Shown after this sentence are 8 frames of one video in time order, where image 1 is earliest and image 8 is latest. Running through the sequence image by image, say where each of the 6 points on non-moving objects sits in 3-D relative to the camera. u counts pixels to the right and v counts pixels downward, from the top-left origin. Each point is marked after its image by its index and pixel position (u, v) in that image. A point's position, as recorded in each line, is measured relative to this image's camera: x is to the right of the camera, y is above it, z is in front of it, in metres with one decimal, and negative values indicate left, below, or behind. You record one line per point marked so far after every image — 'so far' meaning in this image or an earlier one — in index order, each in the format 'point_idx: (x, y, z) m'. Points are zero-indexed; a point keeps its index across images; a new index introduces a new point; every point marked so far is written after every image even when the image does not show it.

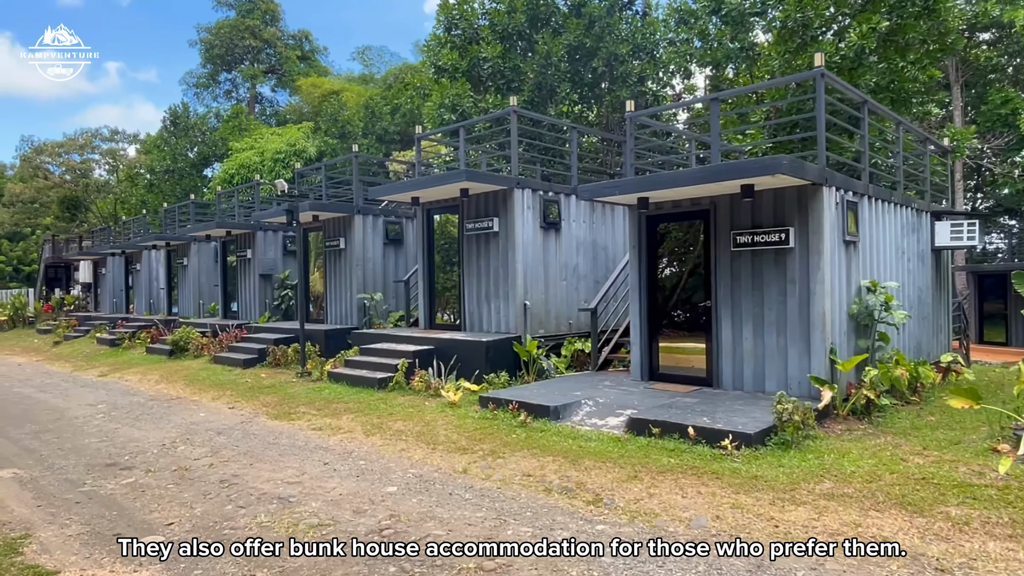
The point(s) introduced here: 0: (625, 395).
0: (+1.3, -1.2, +7.3) m
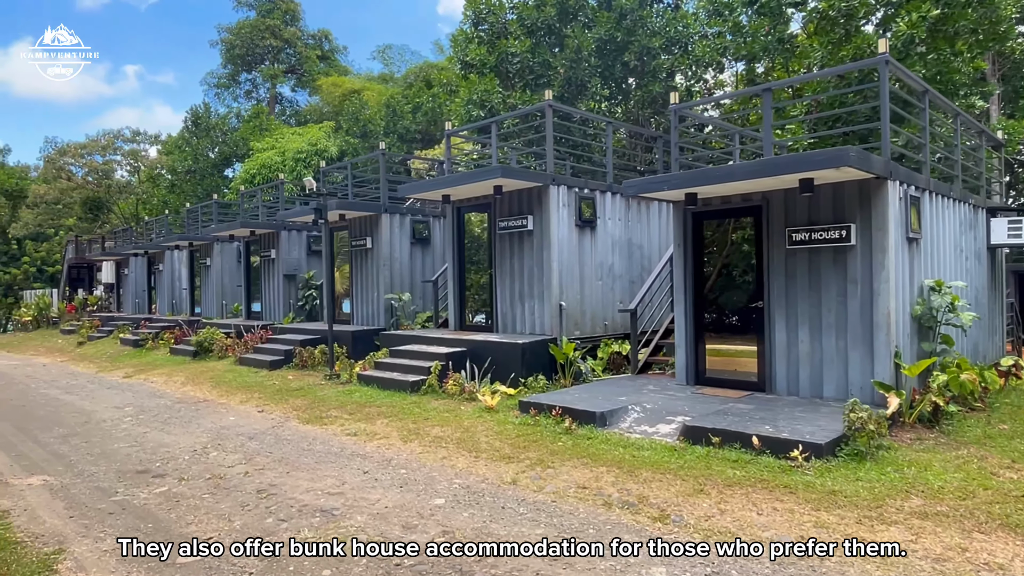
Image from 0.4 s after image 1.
0: (+1.7, -1.2, +7.0) m
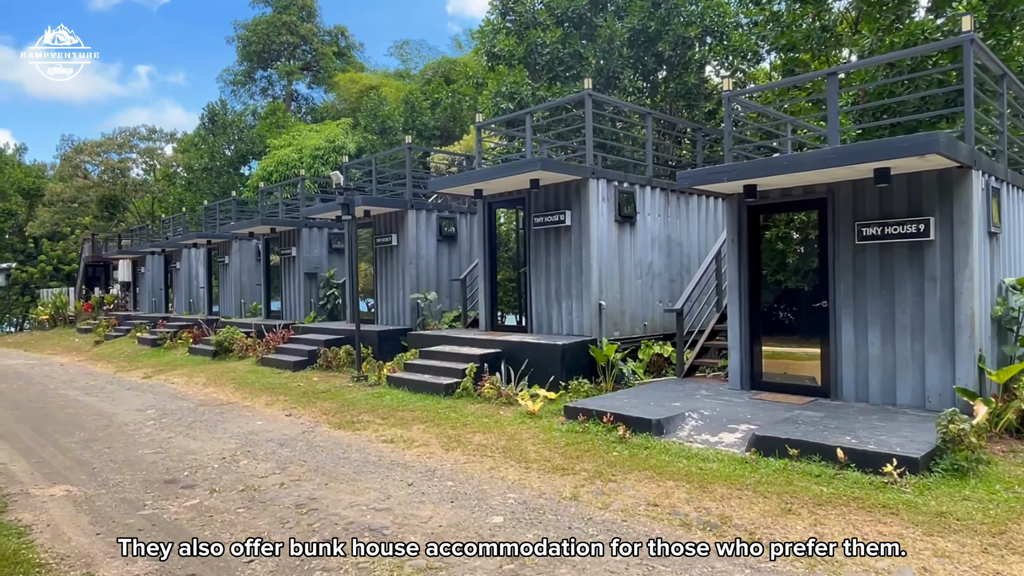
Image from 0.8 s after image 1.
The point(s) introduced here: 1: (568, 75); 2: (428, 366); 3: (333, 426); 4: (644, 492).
0: (+2.2, -1.2, +6.5) m
1: (+1.1, +4.2, +12.9) m
2: (-1.2, -1.1, +9.1) m
3: (-2.1, -1.6, +7.6) m
4: (+1.0, -1.5, +4.8) m
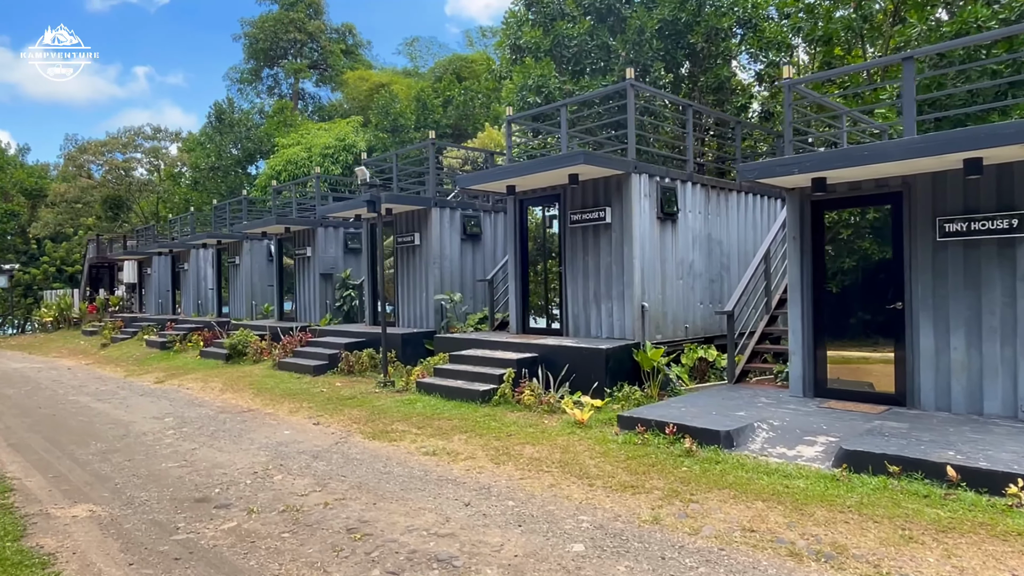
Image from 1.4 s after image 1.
0: (+2.7, -1.2, +6.1) m
1: (+1.6, +4.2, +12.4) m
2: (-0.7, -1.1, +8.6) m
3: (-1.6, -1.6, +7.1) m
4: (+1.4, -1.5, +4.3) m
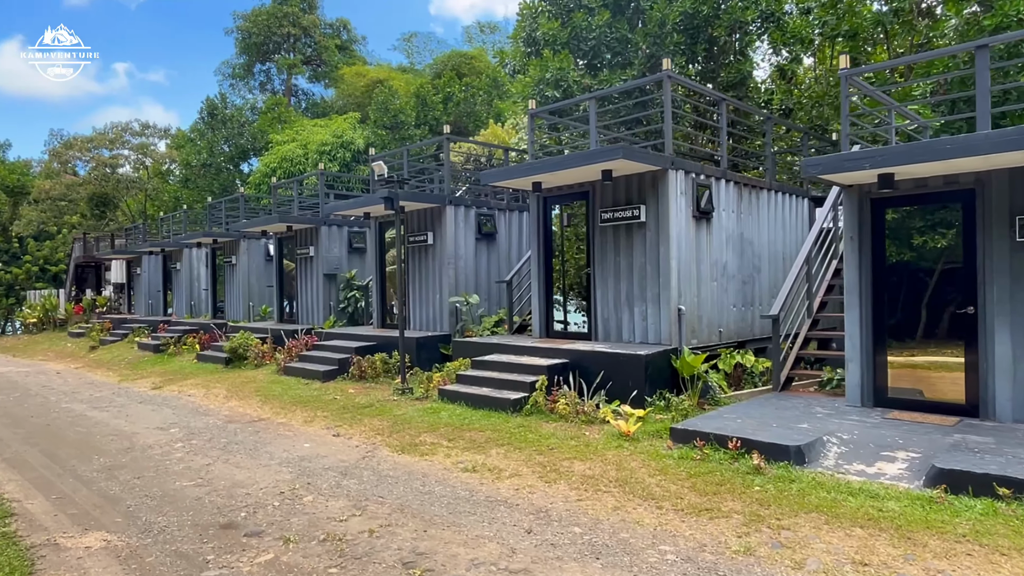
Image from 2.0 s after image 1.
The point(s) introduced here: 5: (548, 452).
0: (+3.1, -1.2, +5.7) m
1: (+1.9, +4.2, +12.0) m
2: (-0.3, -1.1, +8.1) m
3: (-1.2, -1.6, +6.6) m
4: (+1.9, -1.5, +3.9) m
5: (+0.3, -1.5, +6.2) m
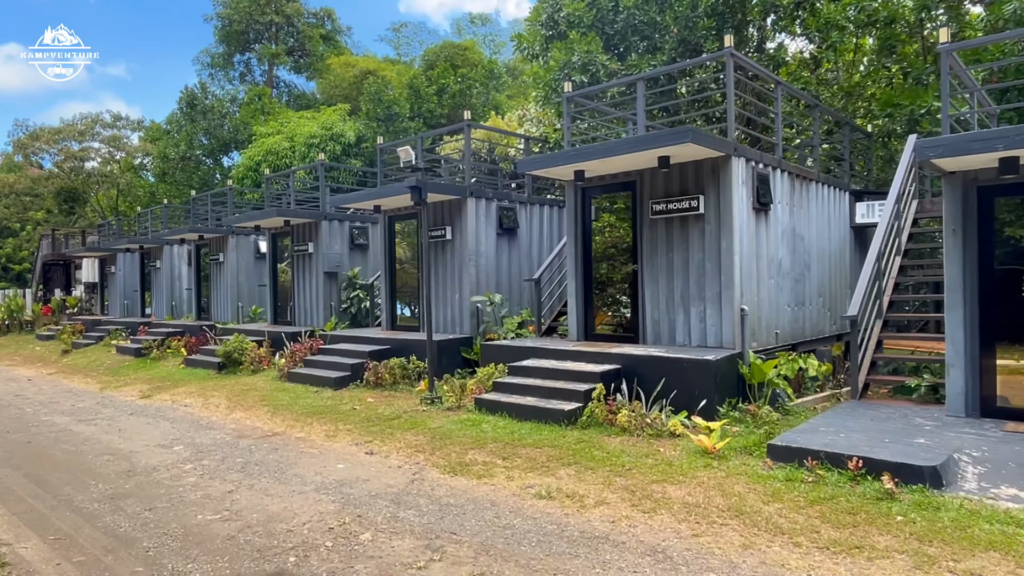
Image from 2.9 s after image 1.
0: (+3.7, -1.2, +5.0) m
1: (+2.2, +4.2, +11.3) m
2: (+0.2, -1.1, +7.4) m
3: (-0.6, -1.6, +5.8) m
4: (+2.6, -1.5, +3.2) m
5: (+0.9, -1.5, +5.4) m
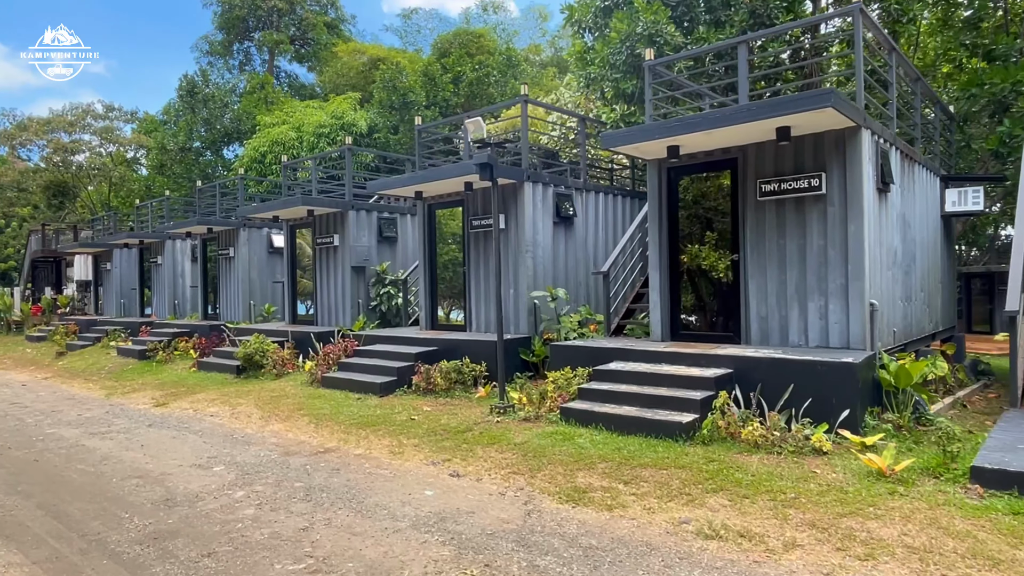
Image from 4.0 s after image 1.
0: (+4.7, -1.1, +4.1) m
1: (+3.1, +4.3, +10.3) m
2: (+1.1, -1.0, +6.3) m
3: (+0.4, -1.5, +4.8) m
4: (+3.6, -1.4, +2.2) m
5: (+1.9, -1.4, +4.4) m
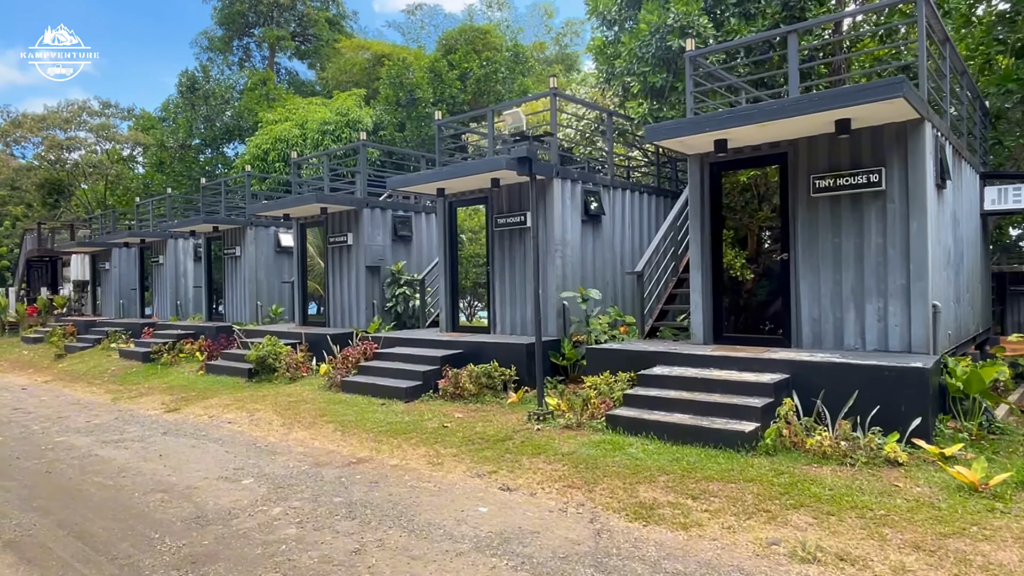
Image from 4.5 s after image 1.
0: (+5.1, -1.1, +3.8) m
1: (+3.4, +4.2, +10.0) m
2: (+1.5, -1.0, +6.0) m
3: (+0.8, -1.5, +4.4) m
4: (+4.0, -1.4, +1.9) m
5: (+2.3, -1.4, +4.1) m
